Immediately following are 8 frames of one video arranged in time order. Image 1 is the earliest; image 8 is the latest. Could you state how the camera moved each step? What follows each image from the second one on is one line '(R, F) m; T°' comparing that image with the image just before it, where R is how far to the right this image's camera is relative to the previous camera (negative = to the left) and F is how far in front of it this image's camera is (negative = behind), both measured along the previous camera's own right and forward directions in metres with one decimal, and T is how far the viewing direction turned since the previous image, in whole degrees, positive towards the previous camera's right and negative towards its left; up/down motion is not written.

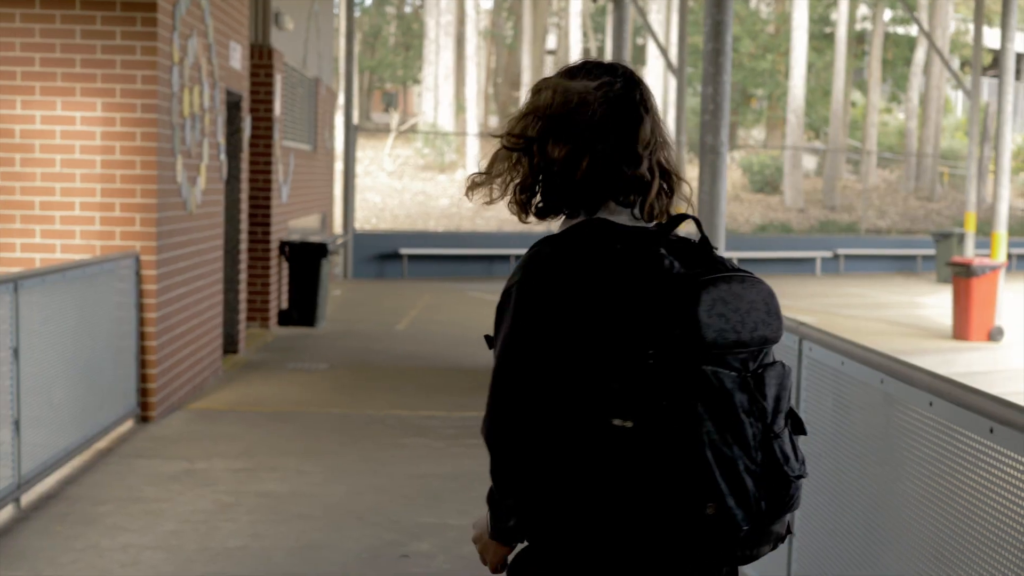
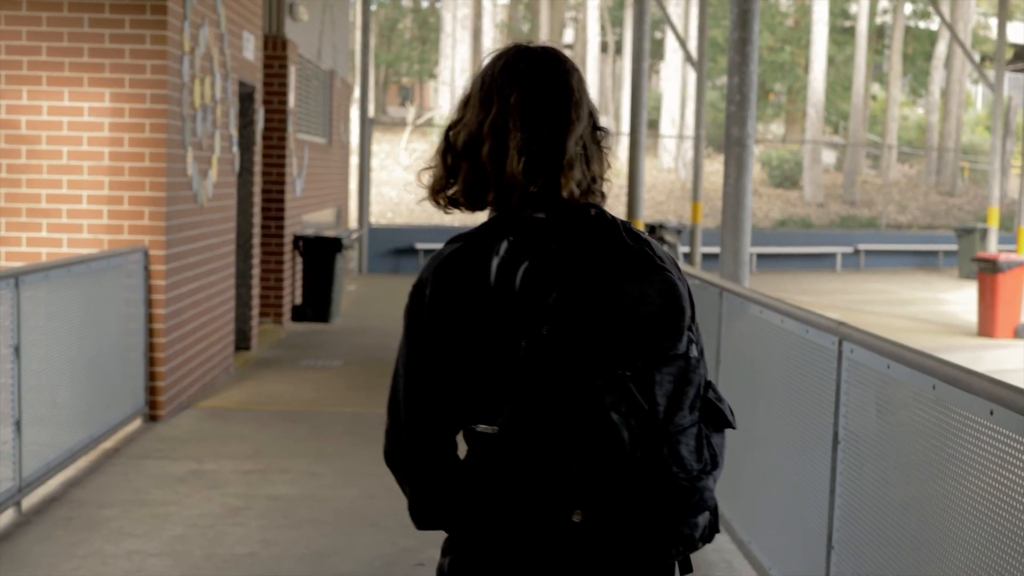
(0.0, +0.2) m; -1°
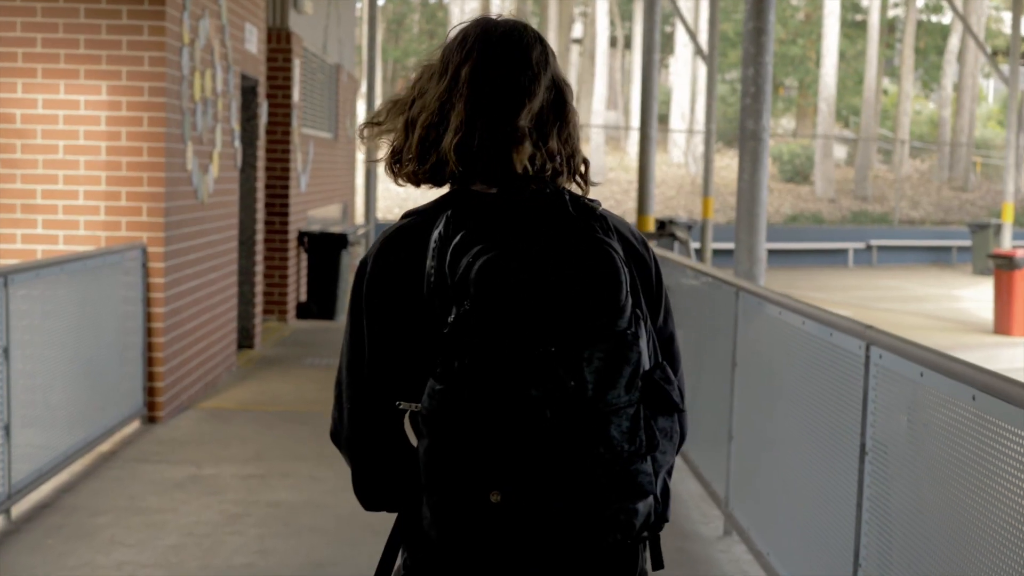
(0.0, +0.2) m; 0°
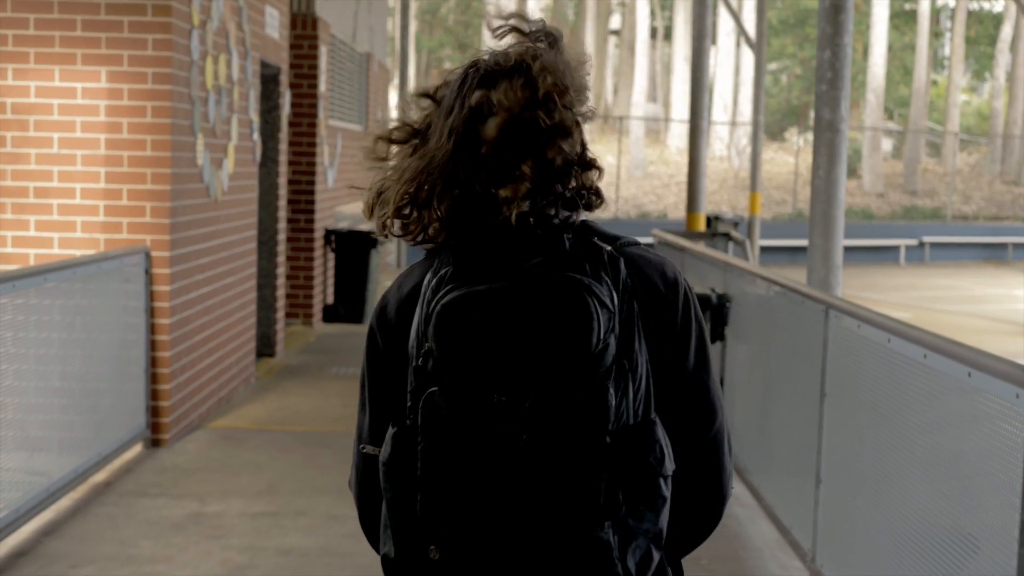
(0.0, +0.8) m; -1°
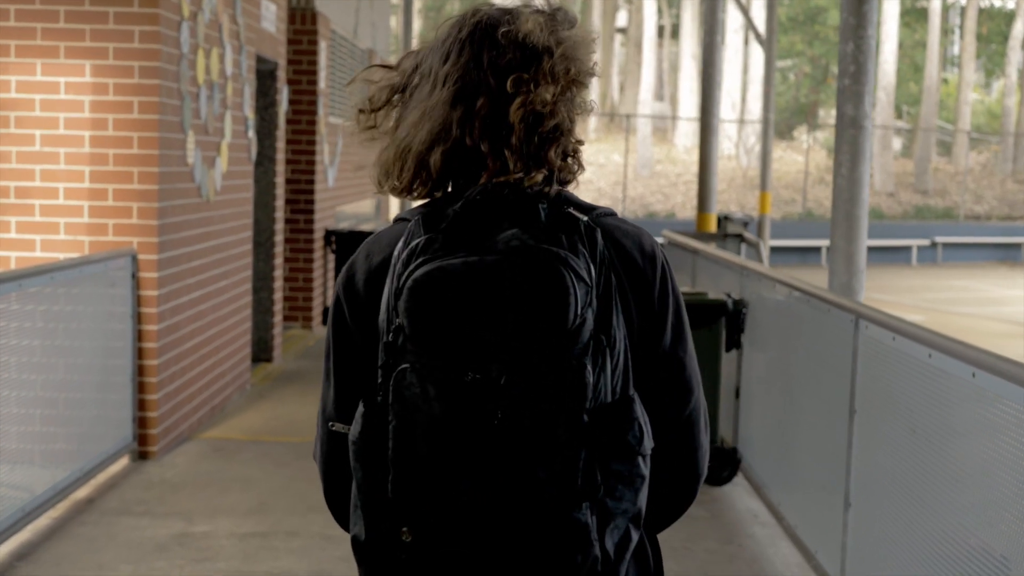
(0.0, +0.4) m; 0°
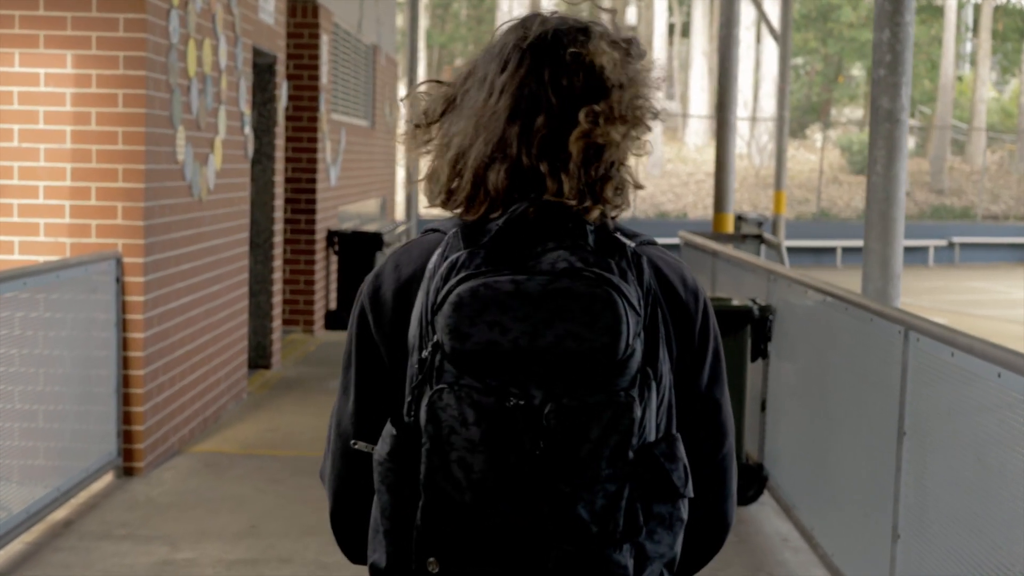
(0.0, +0.4) m; 0°
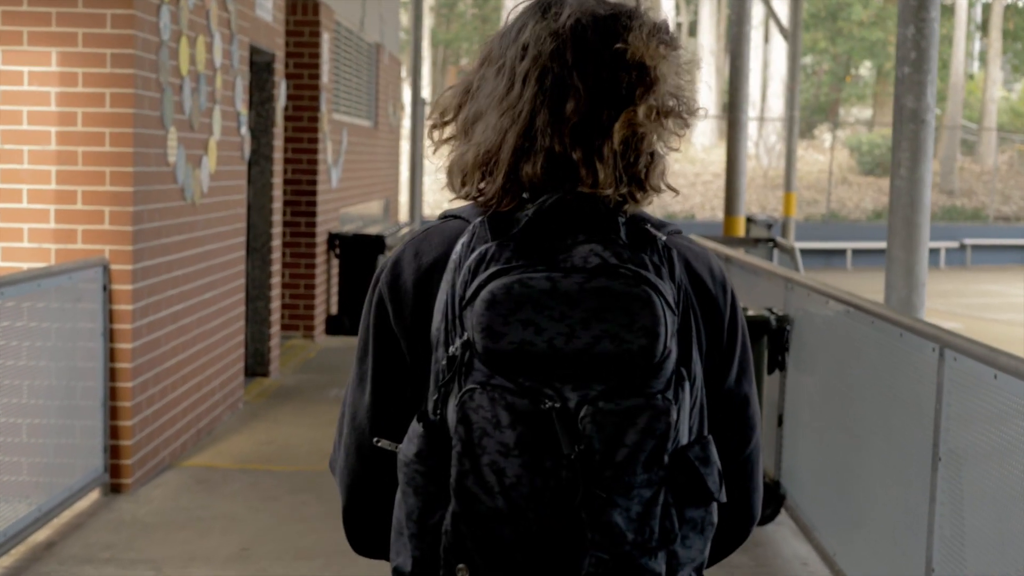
(0.0, +0.3) m; 0°
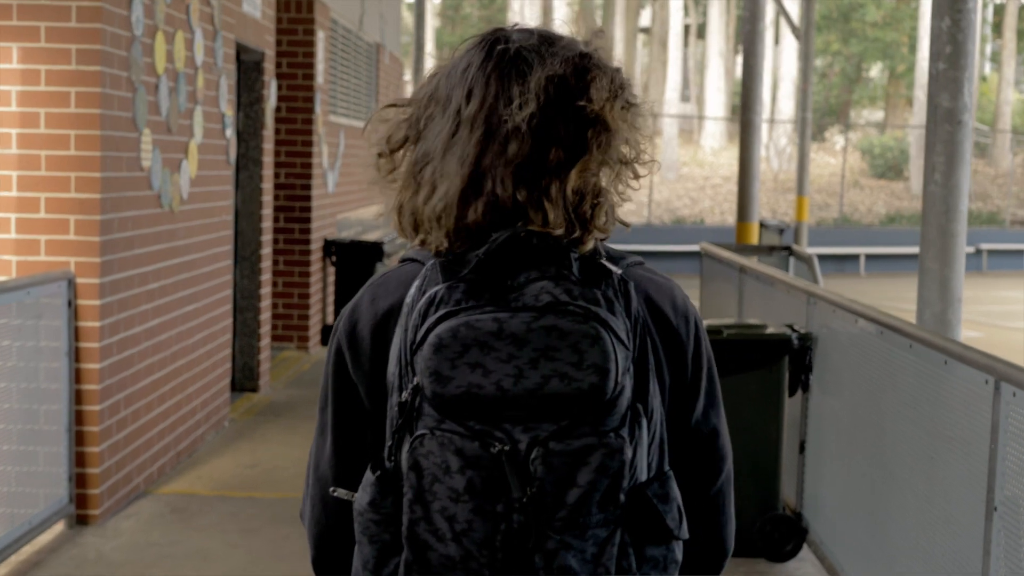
(0.0, +0.5) m; 0°
